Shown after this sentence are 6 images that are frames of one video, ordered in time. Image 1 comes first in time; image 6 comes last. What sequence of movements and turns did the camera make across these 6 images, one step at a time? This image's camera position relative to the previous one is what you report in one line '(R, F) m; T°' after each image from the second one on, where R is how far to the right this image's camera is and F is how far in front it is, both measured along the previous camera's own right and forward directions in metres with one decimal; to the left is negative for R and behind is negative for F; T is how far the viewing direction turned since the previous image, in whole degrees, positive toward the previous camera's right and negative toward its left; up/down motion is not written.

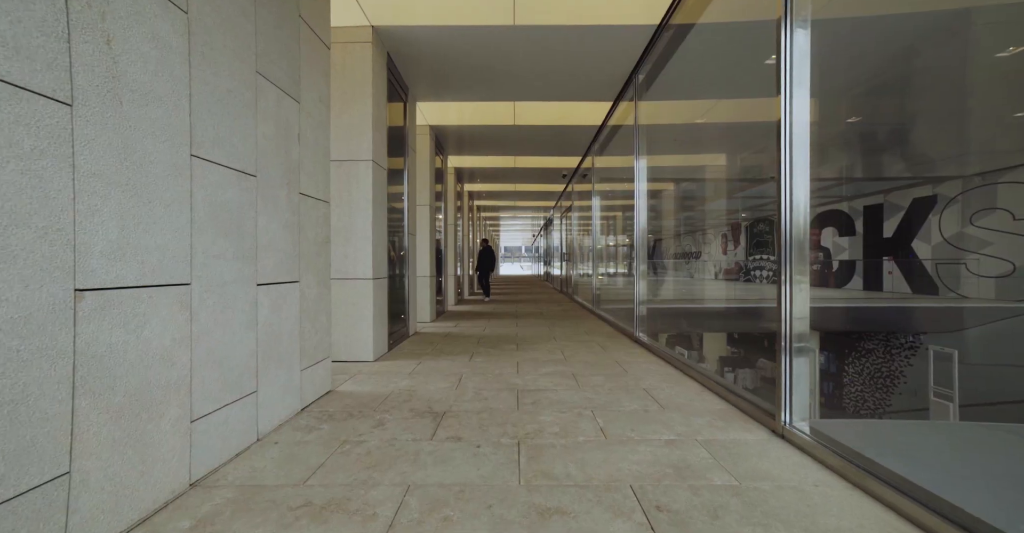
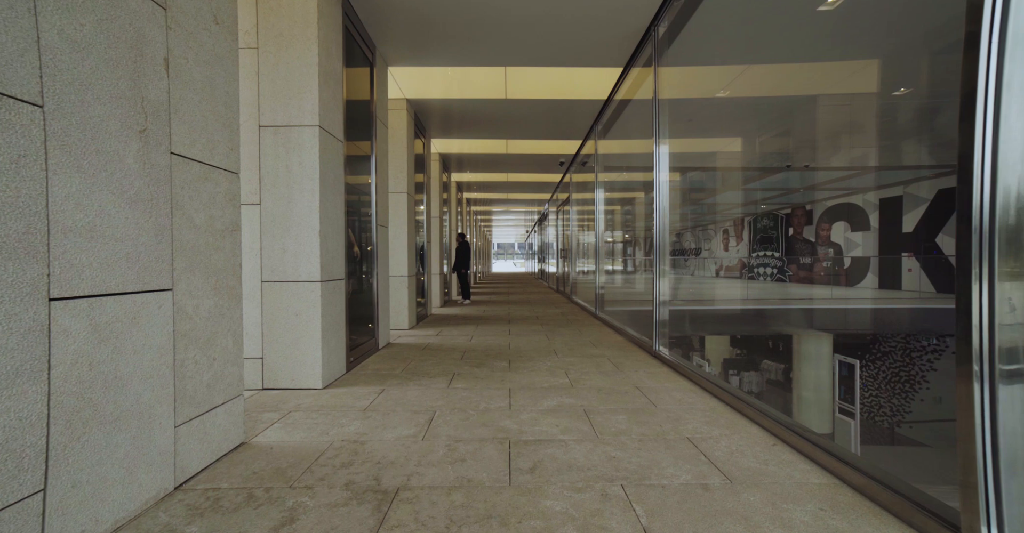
(0.0, +1.3) m; +1°
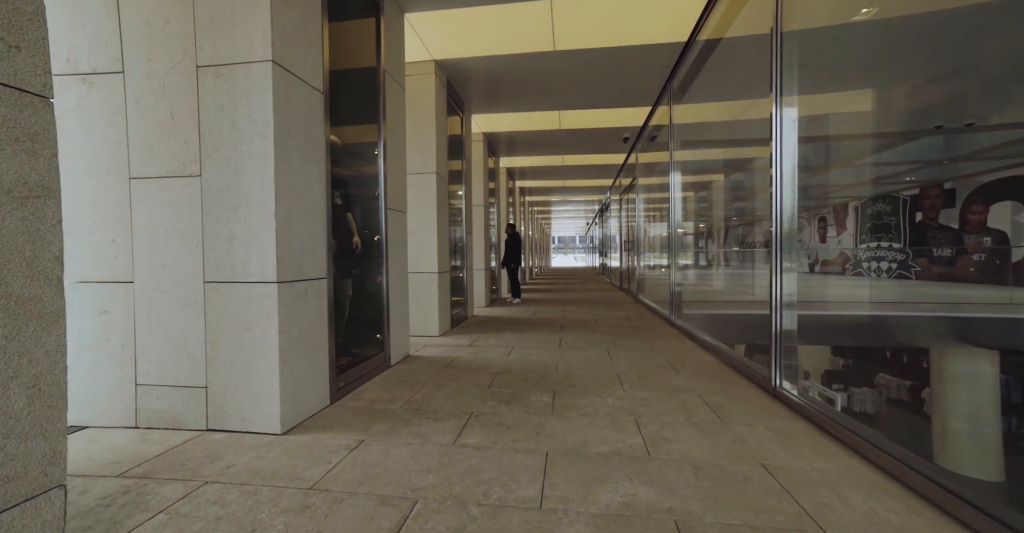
(+0.1, +1.6) m; -8°
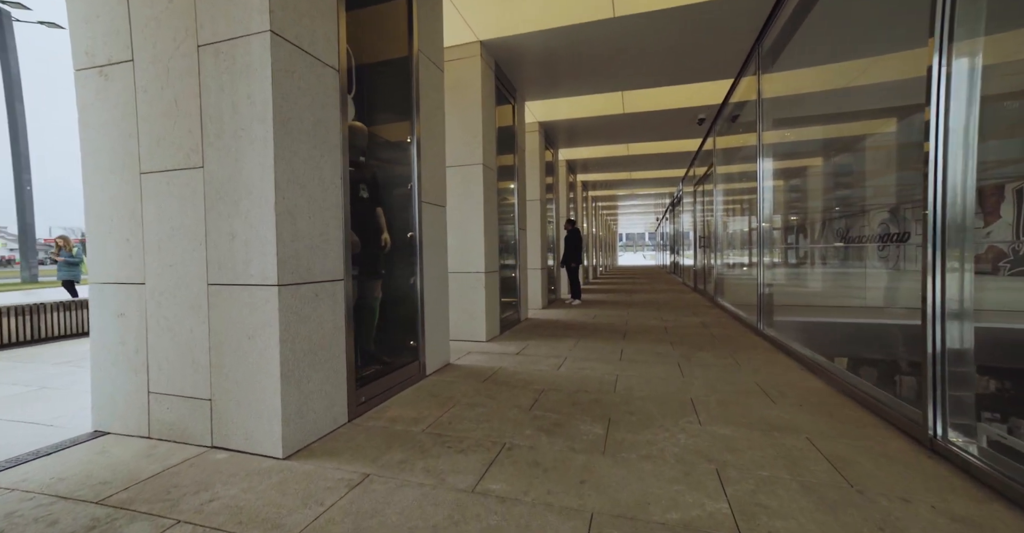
(+0.2, +0.7) m; -8°
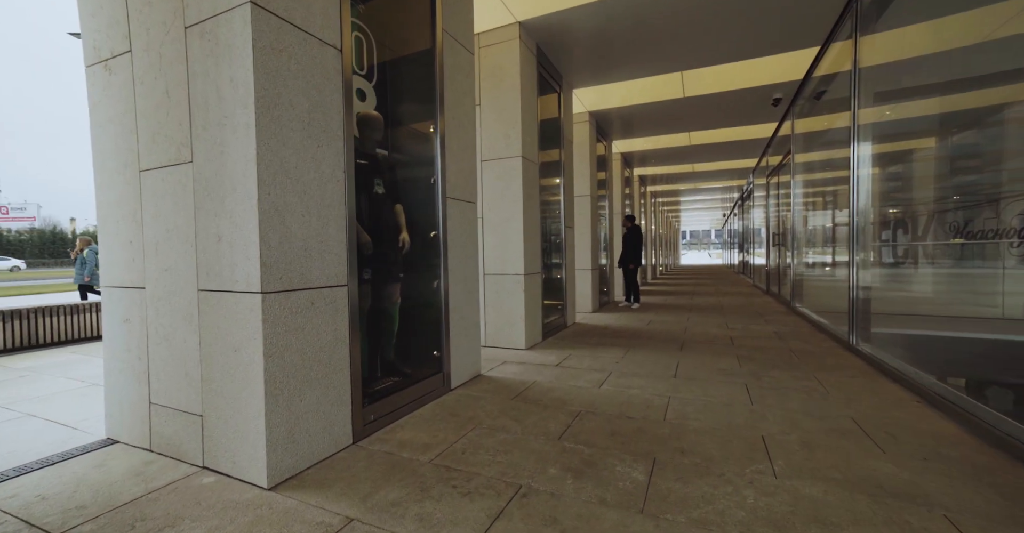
(+0.2, +0.5) m; -7°
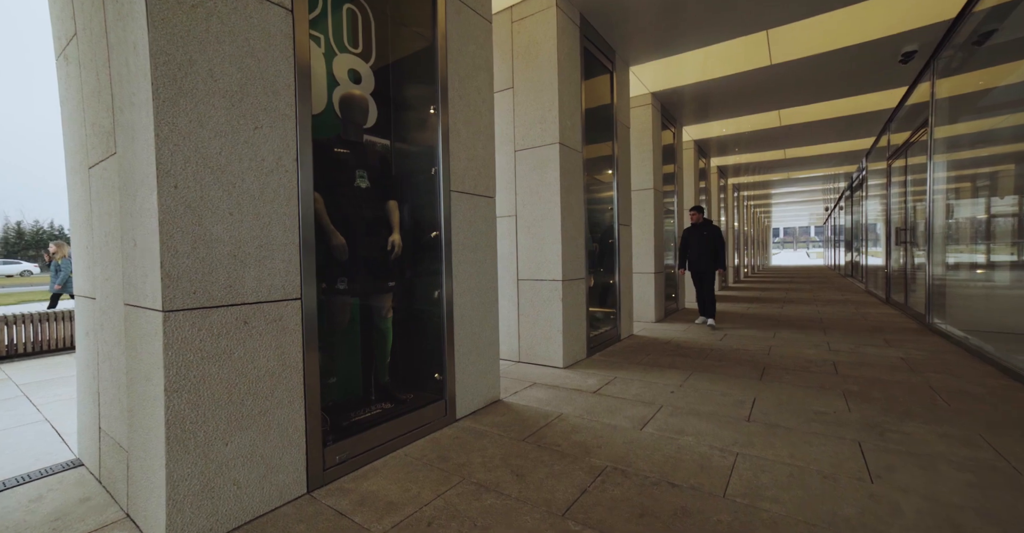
(+0.4, +0.8) m; -10°
